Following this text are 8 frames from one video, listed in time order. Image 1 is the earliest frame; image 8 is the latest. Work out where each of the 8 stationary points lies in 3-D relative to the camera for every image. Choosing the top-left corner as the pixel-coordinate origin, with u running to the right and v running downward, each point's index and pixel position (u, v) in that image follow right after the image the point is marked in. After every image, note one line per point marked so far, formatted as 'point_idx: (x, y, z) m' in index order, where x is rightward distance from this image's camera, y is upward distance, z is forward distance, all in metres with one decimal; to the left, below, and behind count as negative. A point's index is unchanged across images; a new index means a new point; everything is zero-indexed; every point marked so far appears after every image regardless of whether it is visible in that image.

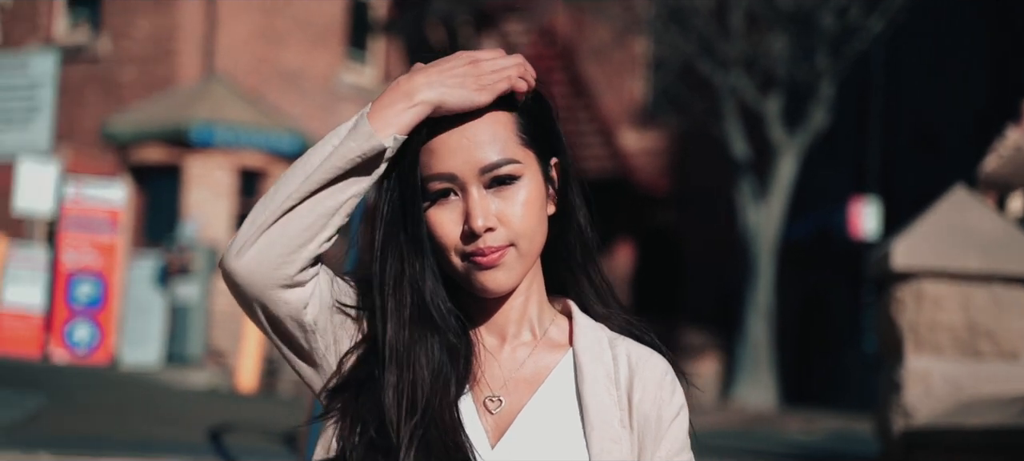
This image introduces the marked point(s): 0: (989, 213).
0: (+2.2, 0.0, +8.4) m
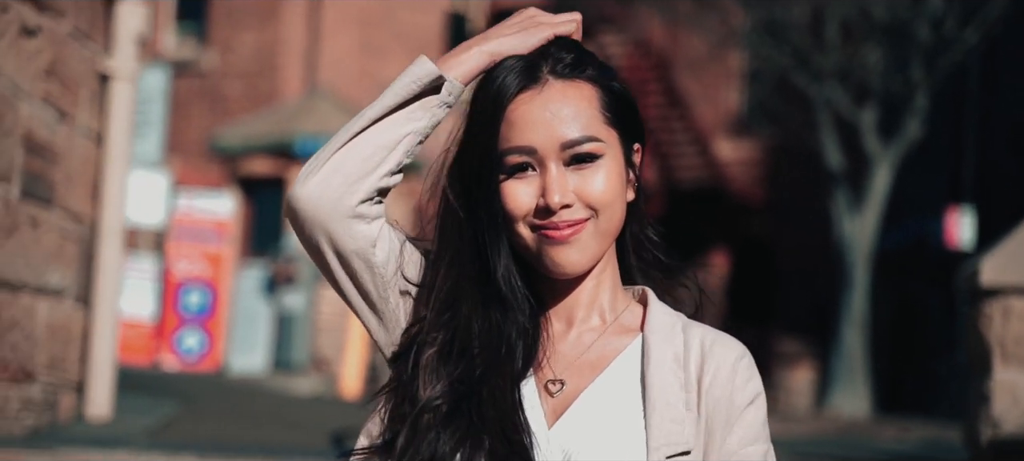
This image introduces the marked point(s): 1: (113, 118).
0: (+2.7, 0.0, +8.7) m
1: (-1.7, +0.5, +7.7) m
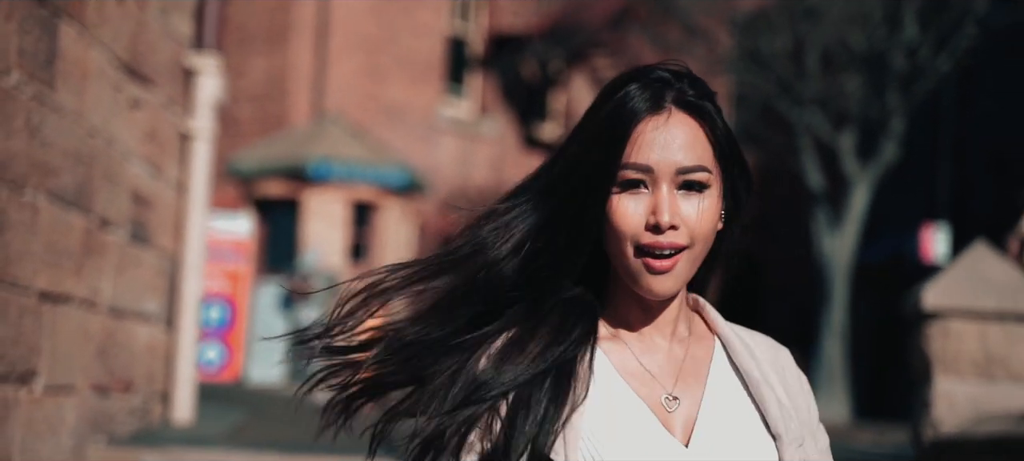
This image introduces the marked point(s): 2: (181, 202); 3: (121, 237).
0: (+2.7, -0.2, +10.2) m
1: (-1.6, +0.3, +9.1) m
2: (-1.7, +0.1, +9.0) m
3: (-1.7, 0.0, +7.8) m
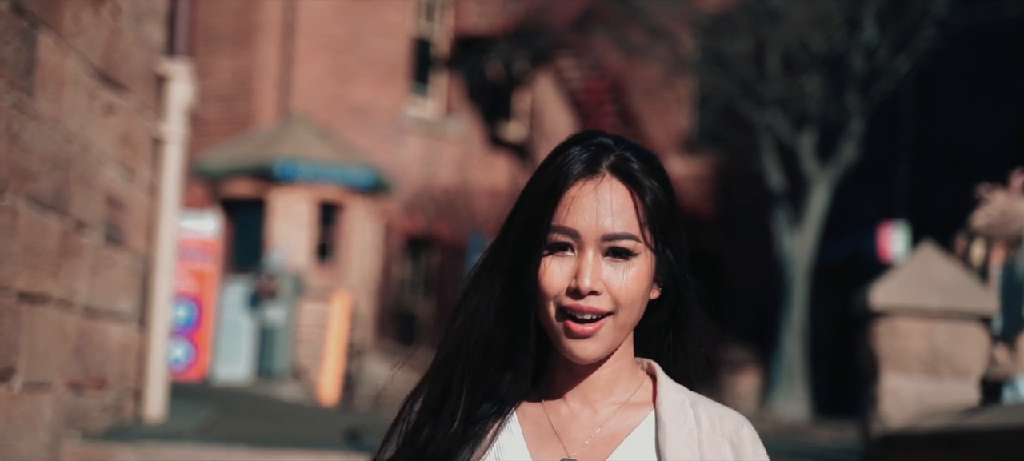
0: (+2.5, -0.2, +10.5) m
1: (-1.8, +0.3, +9.4) m
2: (-1.8, +0.1, +9.3) m
3: (-1.9, 0.0, +8.0) m
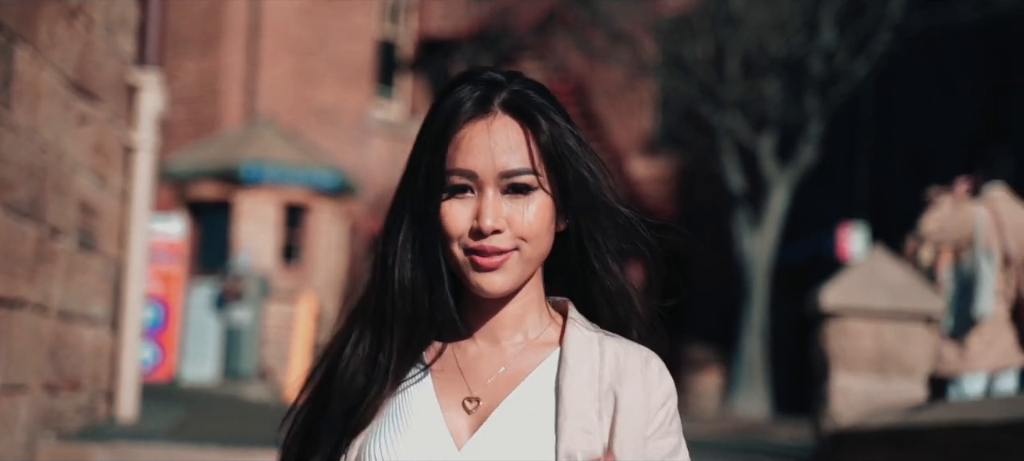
0: (+2.3, -0.2, +10.8) m
1: (-2.0, +0.2, +9.6) m
2: (-2.0, +0.1, +9.5) m
3: (-2.0, -0.1, +8.3) m
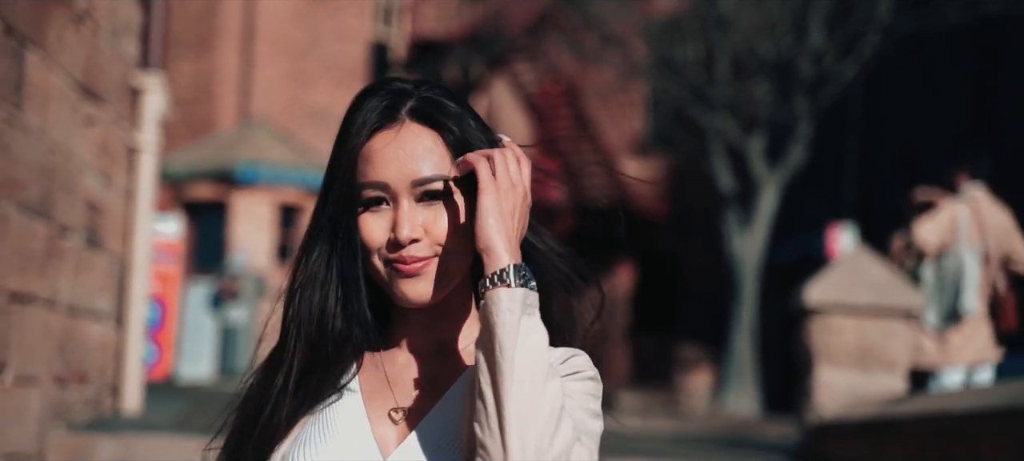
0: (+2.3, -0.2, +11.1) m
1: (-2.0, +0.3, +9.9) m
2: (-2.1, +0.1, +9.8) m
3: (-2.1, -0.1, +8.5) m
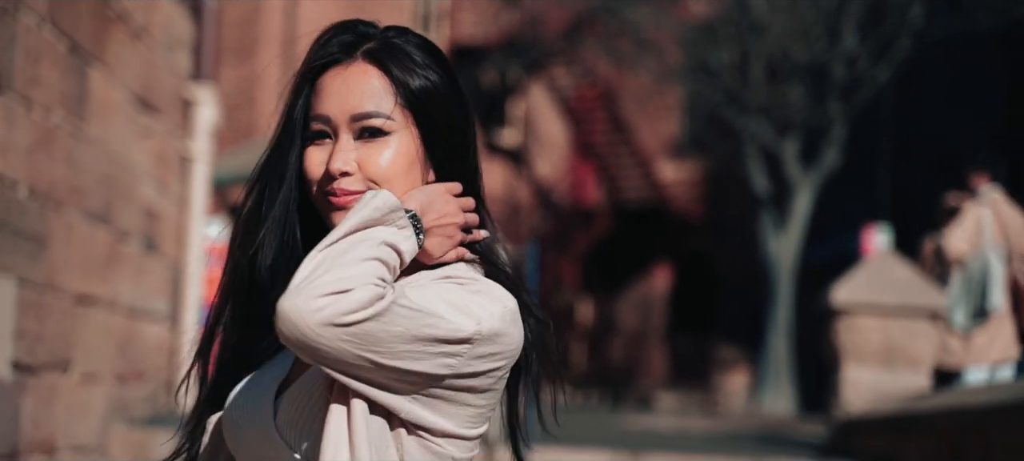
0: (+2.5, -0.2, +11.5) m
1: (-1.8, +0.2, +10.3) m
2: (-1.9, +0.1, +10.2) m
3: (-1.9, -0.1, +9.0) m
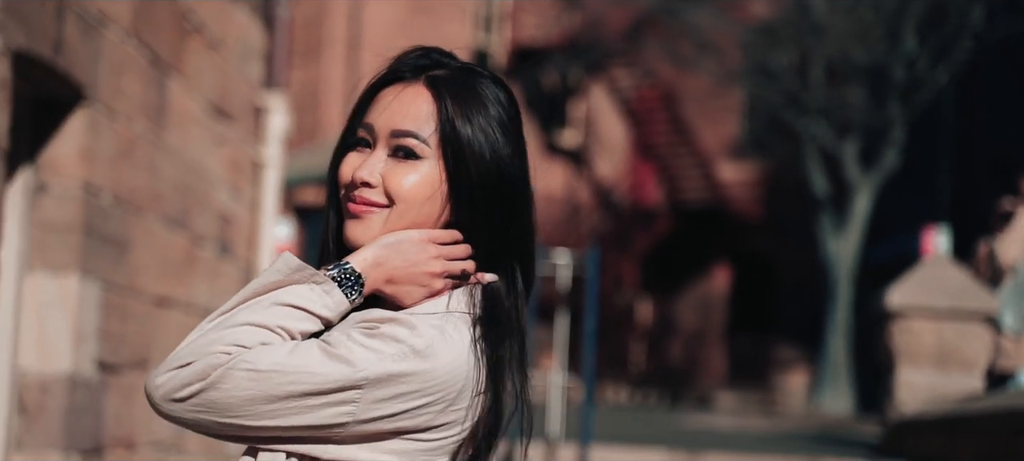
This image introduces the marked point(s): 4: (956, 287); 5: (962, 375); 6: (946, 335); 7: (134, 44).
0: (+2.9, -0.3, +11.7) m
1: (-1.5, +0.2, +10.7) m
2: (-1.5, +0.1, +10.6) m
3: (-1.6, -0.1, +9.3) m
4: (+3.0, -0.4, +11.8) m
5: (+3.1, -1.0, +12.3) m
6: (+2.9, -0.7, +11.9) m
7: (-1.6, +0.8, +7.5) m
